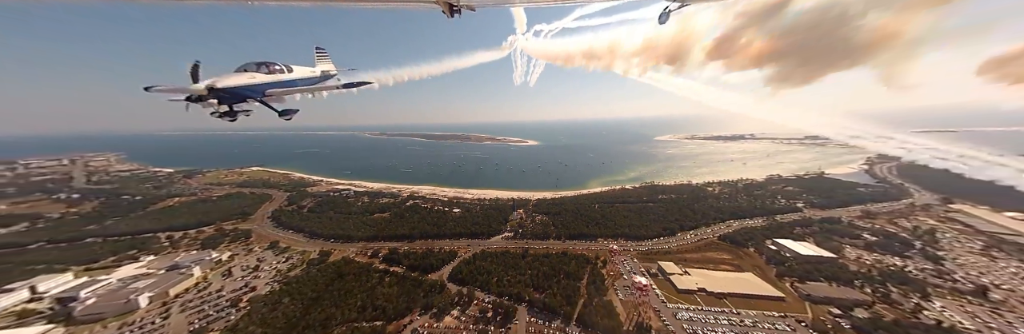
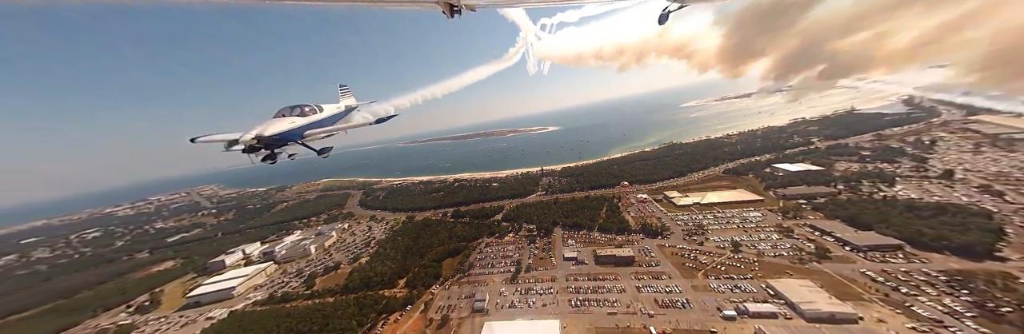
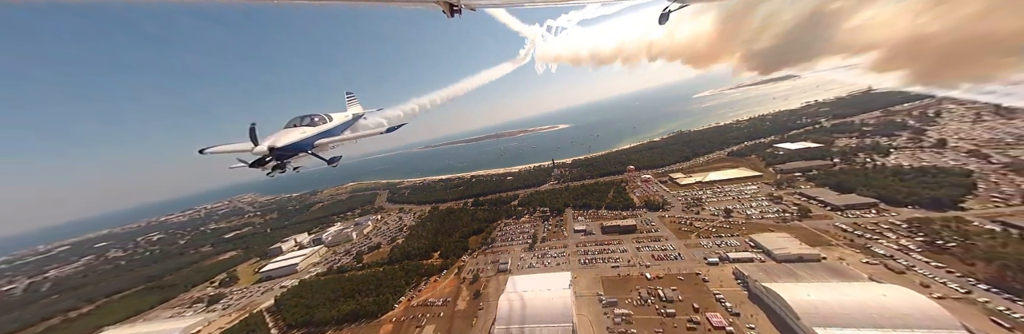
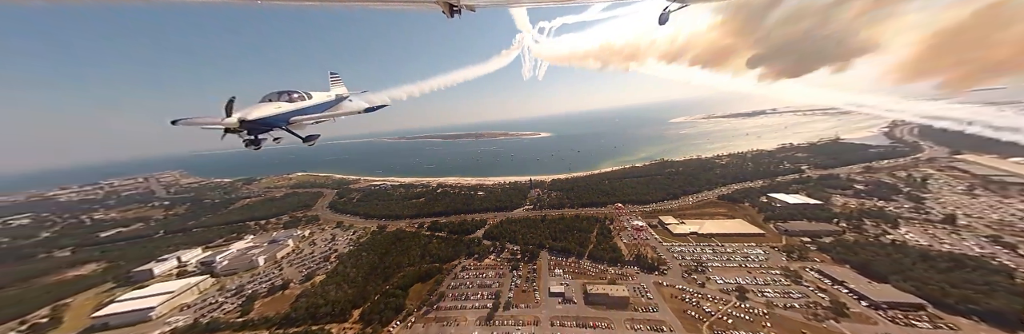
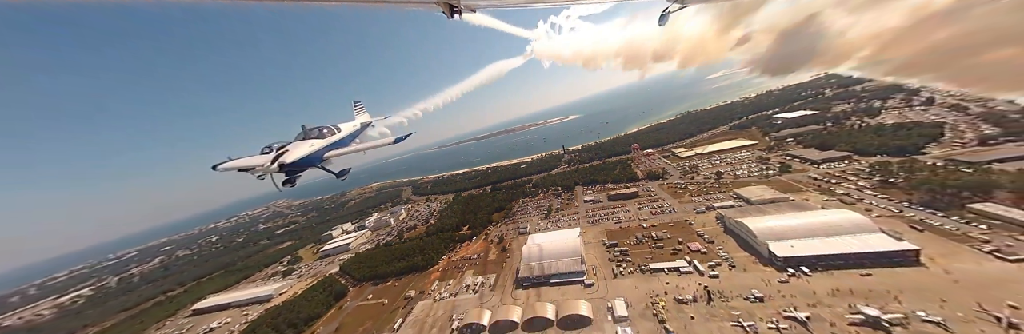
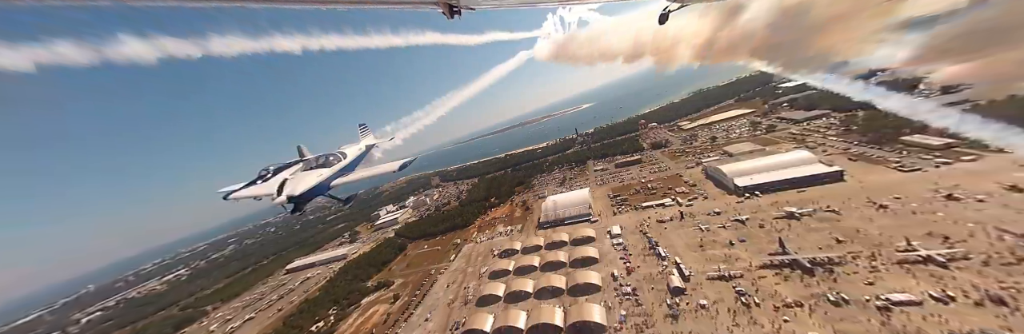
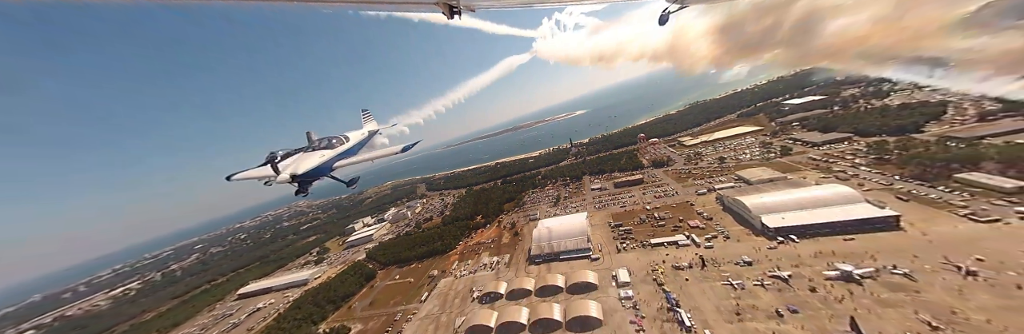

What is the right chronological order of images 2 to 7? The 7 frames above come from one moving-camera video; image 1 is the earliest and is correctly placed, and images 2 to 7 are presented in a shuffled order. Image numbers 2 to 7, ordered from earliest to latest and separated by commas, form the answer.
4, 2, 3, 5, 7, 6
